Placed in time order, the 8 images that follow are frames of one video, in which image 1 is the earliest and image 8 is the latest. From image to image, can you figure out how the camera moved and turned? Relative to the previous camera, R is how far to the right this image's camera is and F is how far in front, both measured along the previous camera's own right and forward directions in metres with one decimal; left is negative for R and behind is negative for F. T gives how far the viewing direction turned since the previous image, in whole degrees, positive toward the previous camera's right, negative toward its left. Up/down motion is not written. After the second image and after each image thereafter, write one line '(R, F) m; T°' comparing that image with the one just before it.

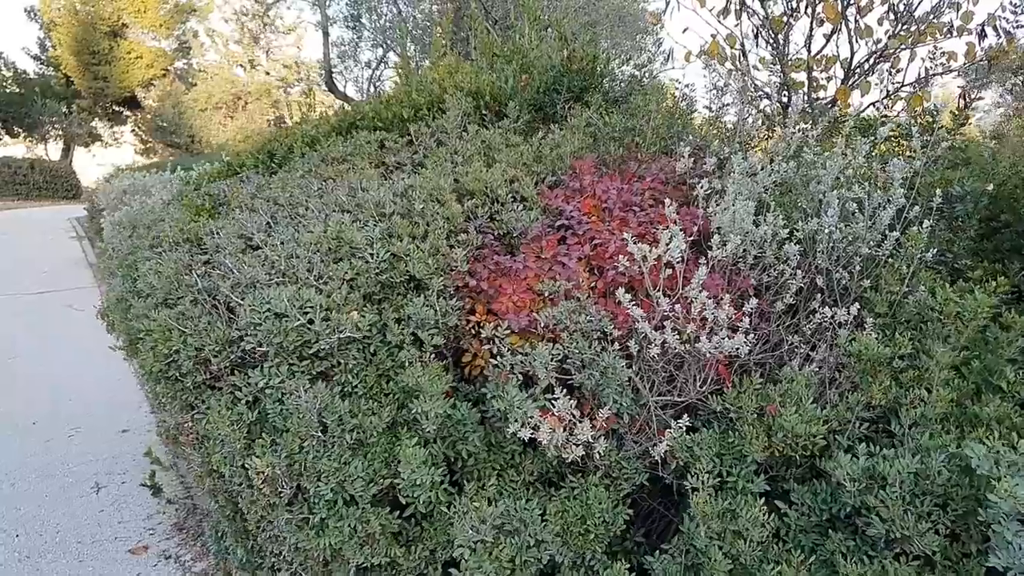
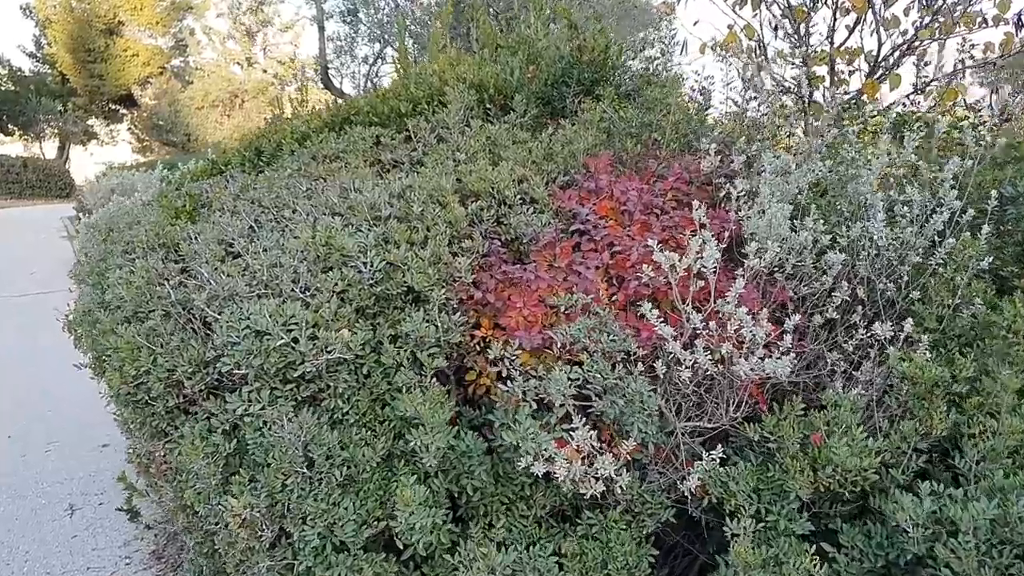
(0.0, +0.4) m; 0°
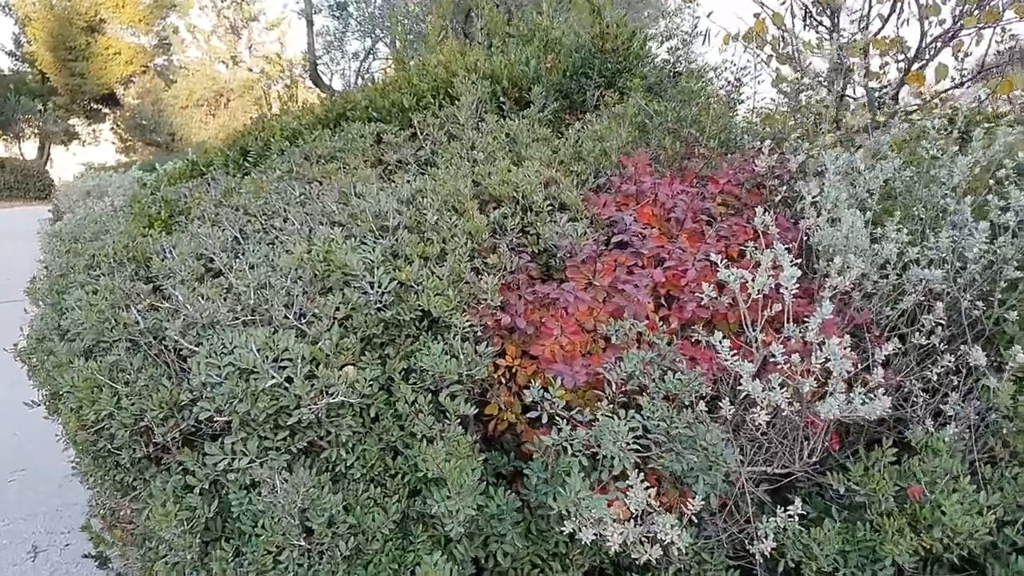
(-0.2, +0.5) m; +1°
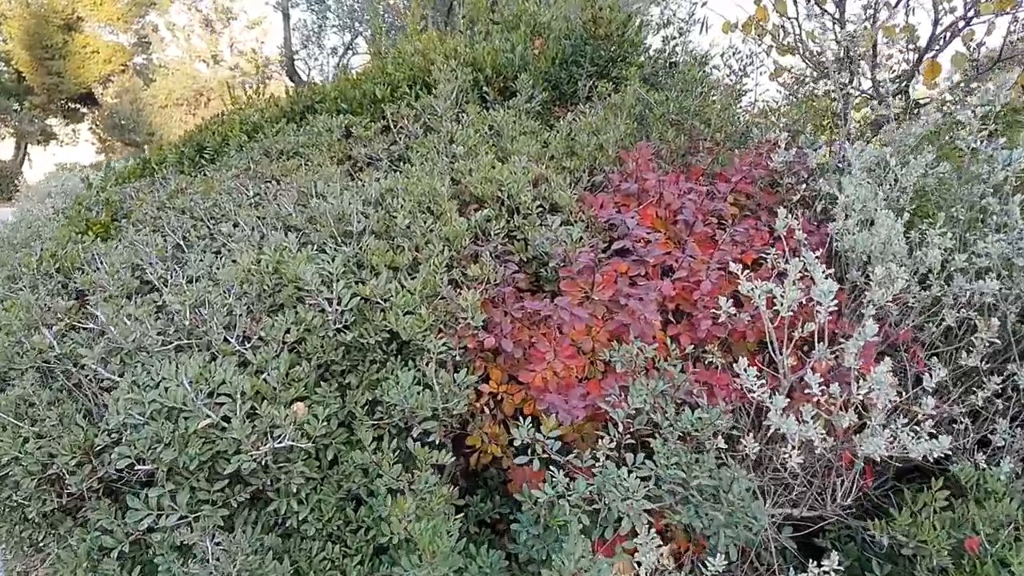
(0.0, +0.4) m; +1°
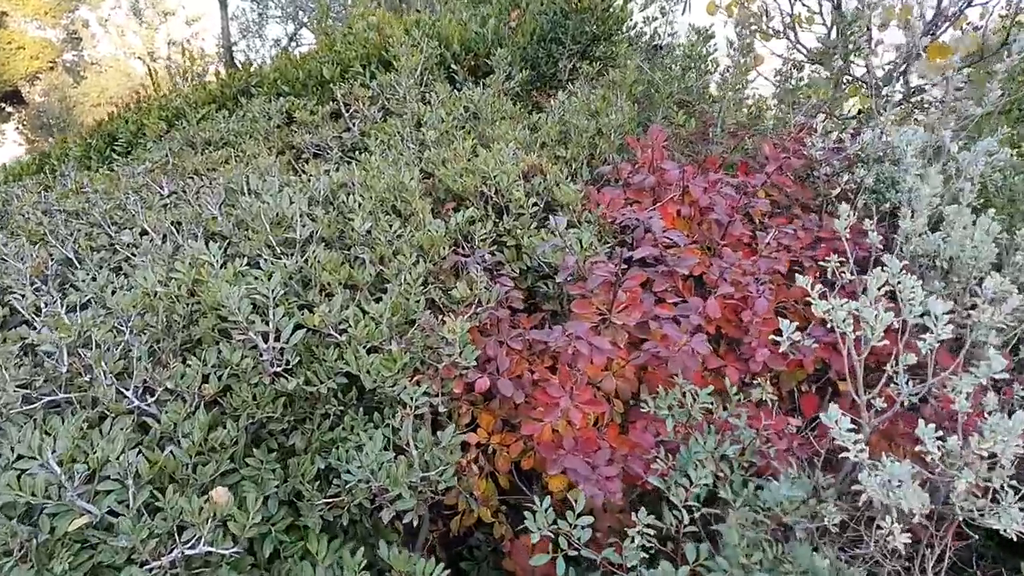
(-0.1, +0.5) m; +4°
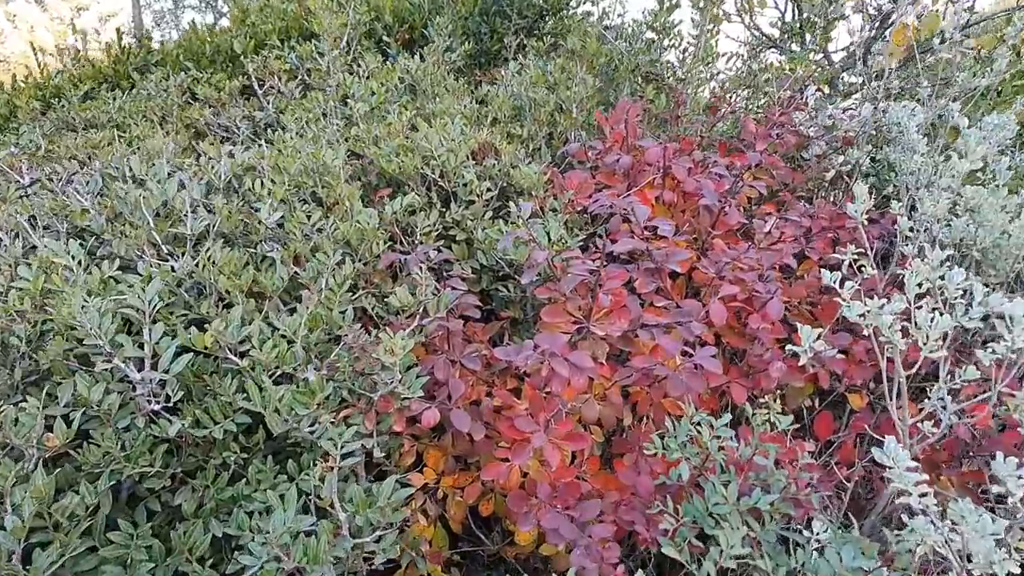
(0.0, +0.4) m; +5°
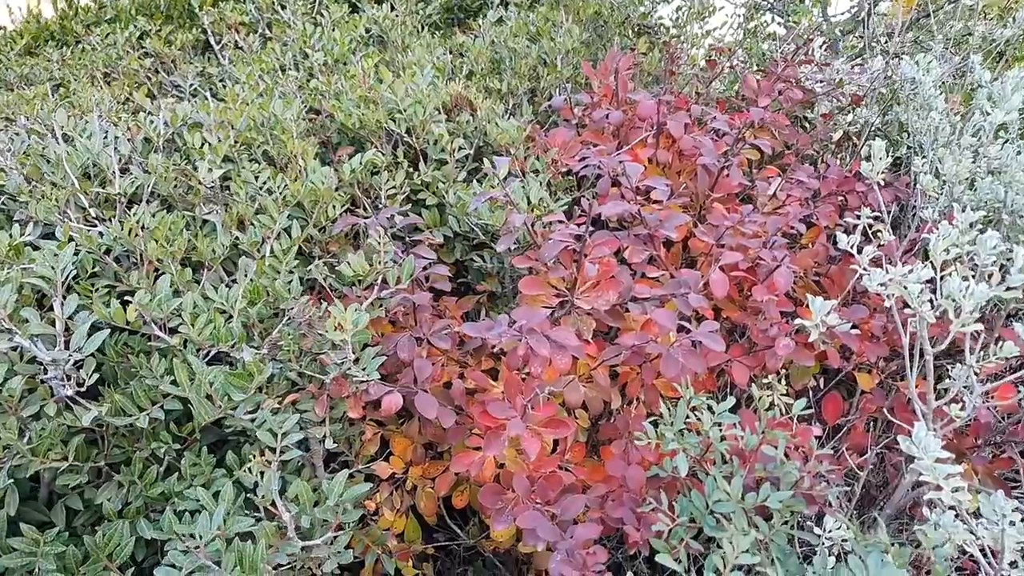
(0.0, +0.2) m; +1°
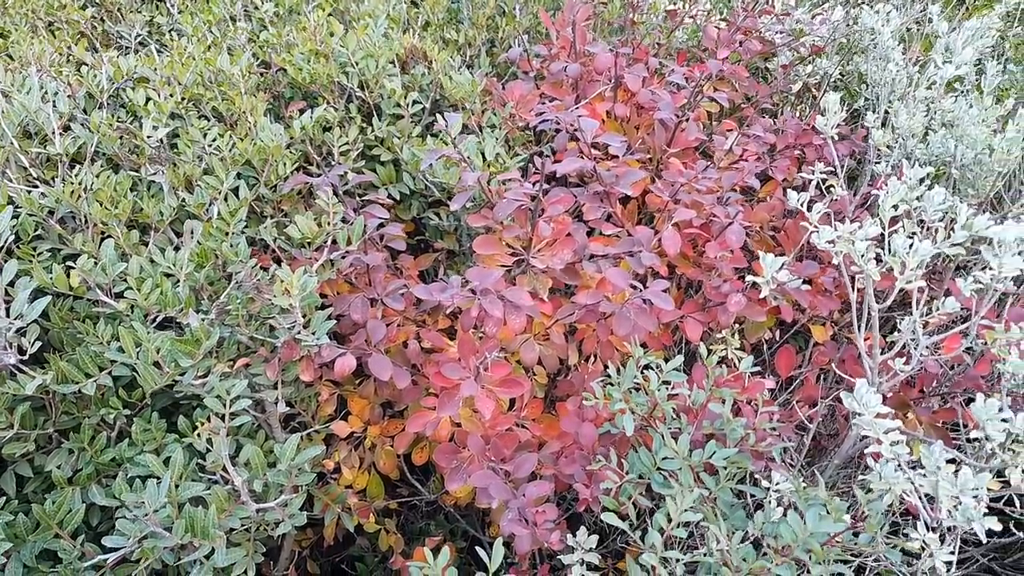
(0.0, 0.0) m; +2°
